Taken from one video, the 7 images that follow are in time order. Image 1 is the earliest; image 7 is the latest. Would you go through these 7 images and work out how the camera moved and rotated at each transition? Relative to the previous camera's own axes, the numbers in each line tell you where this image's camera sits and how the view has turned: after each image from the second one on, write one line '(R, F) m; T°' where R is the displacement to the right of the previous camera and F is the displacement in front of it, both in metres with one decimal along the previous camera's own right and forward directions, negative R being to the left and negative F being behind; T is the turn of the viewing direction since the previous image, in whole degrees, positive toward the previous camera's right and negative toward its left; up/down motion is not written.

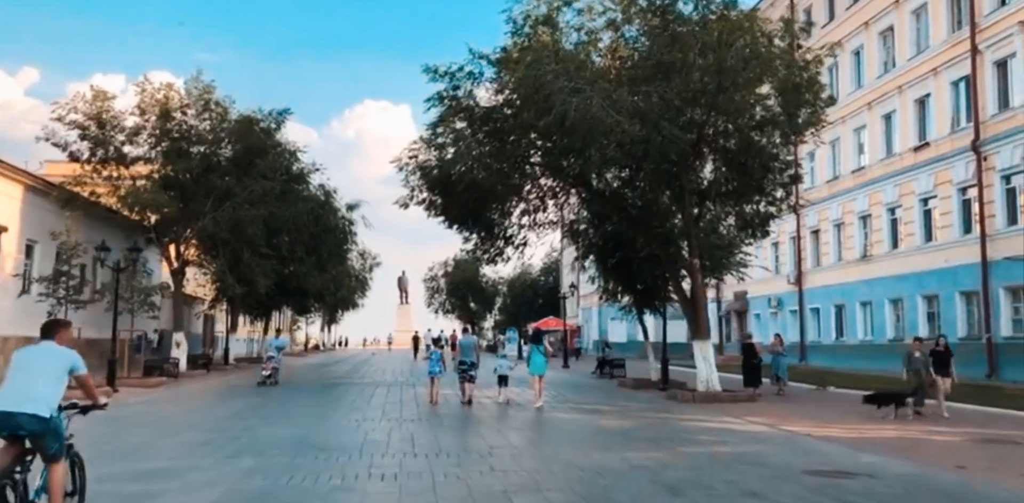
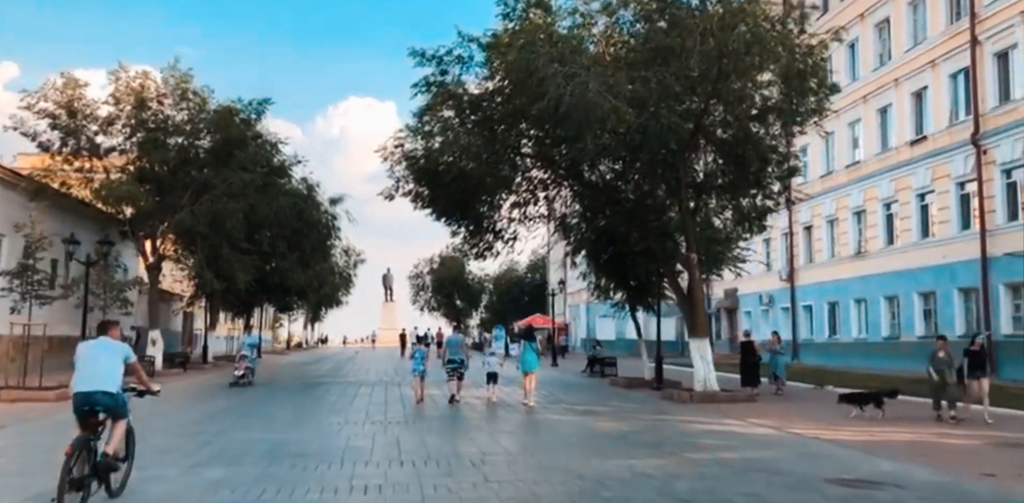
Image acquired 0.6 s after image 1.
(-0.1, +1.0) m; +1°
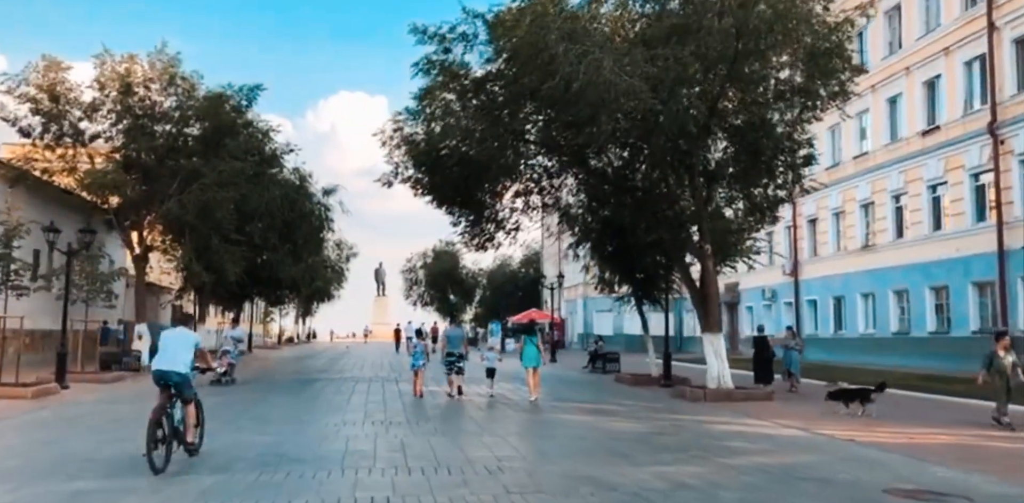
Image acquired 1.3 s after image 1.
(-0.3, +1.1) m; +1°
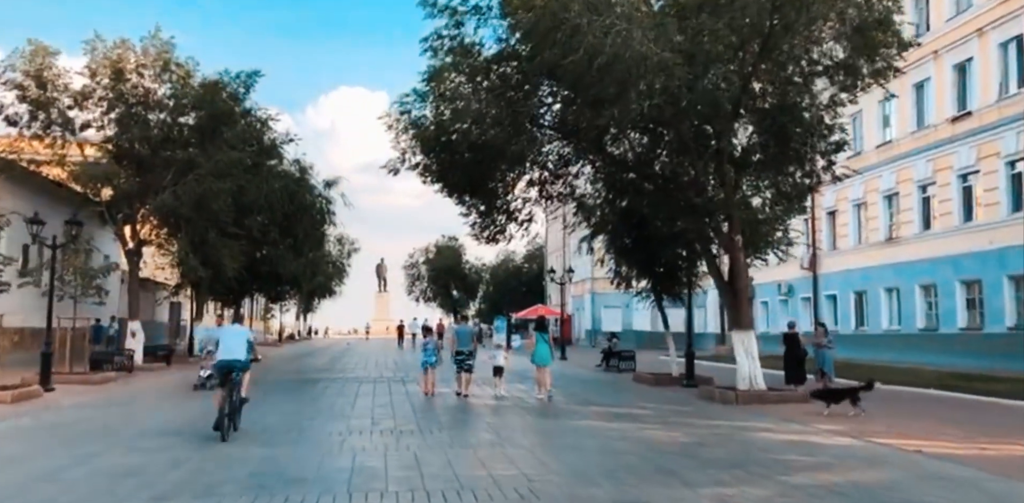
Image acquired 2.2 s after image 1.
(-0.3, +1.4) m; 0°
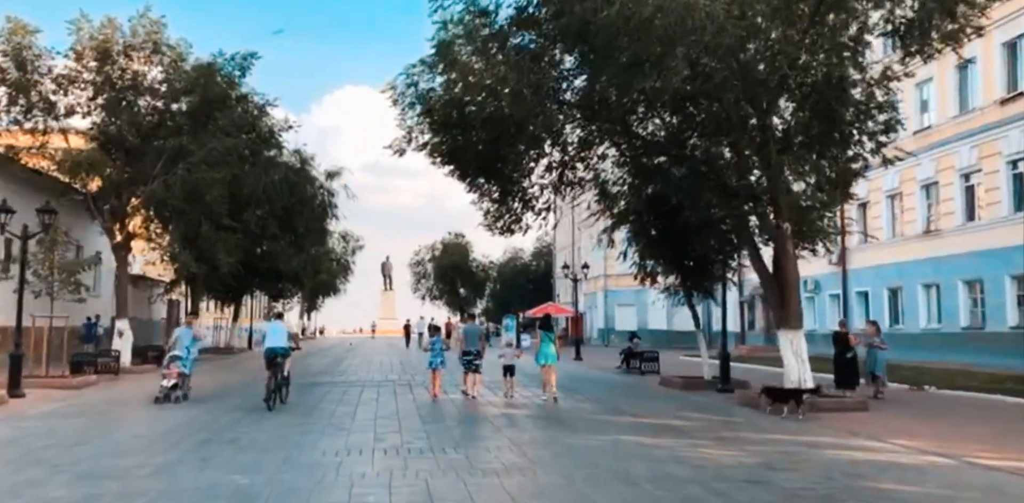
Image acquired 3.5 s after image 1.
(-0.3, +2.1) m; 0°
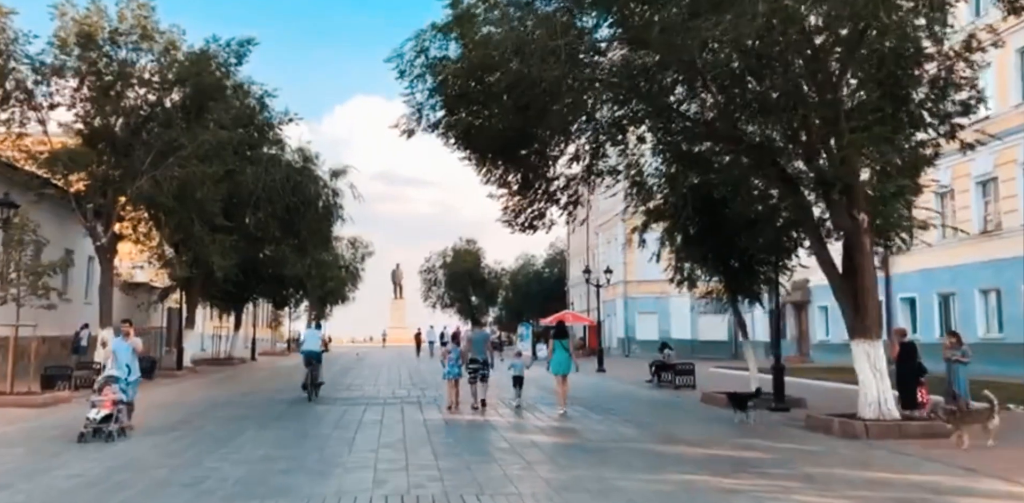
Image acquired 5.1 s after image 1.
(-0.3, +2.6) m; -1°
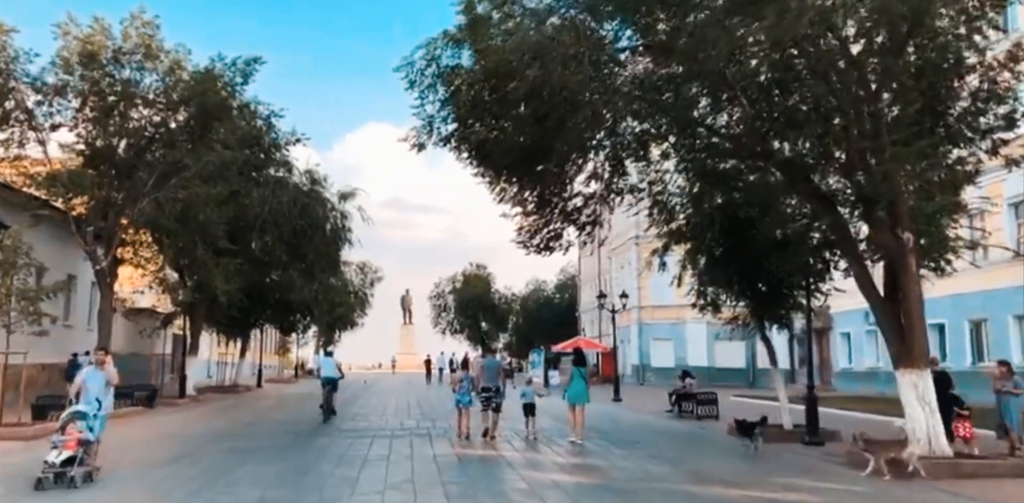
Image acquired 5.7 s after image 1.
(-0.1, +1.0) m; -1°
